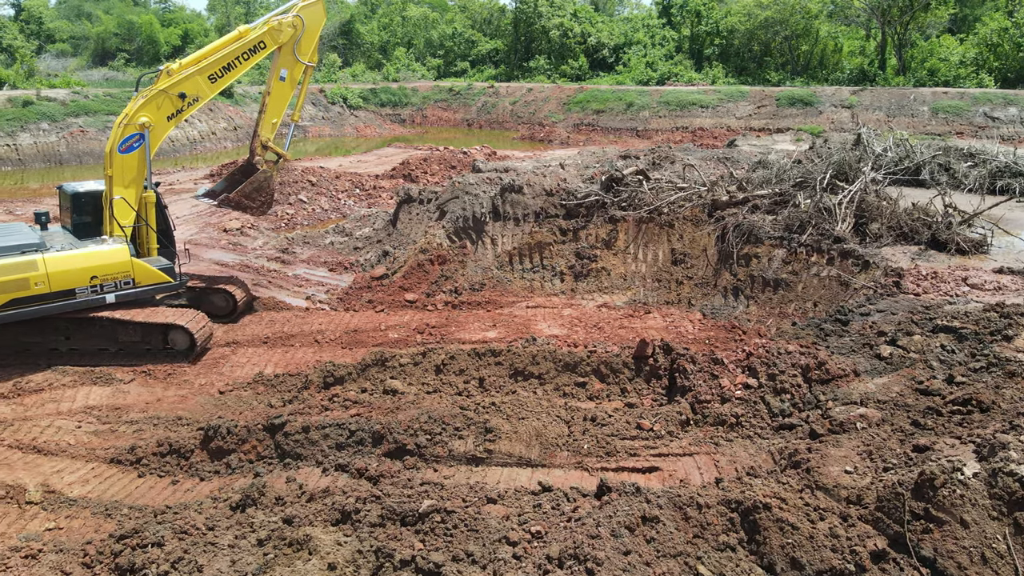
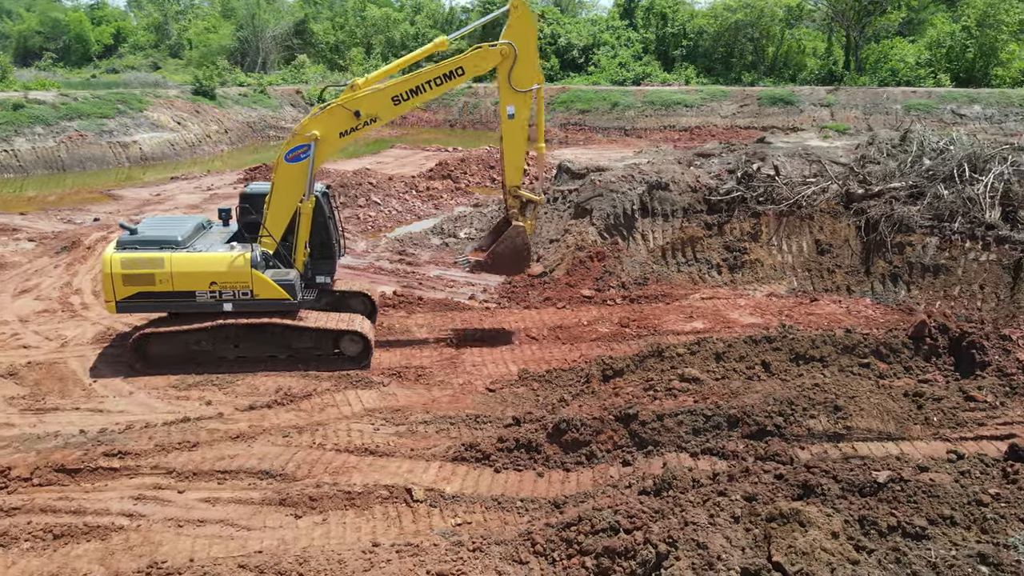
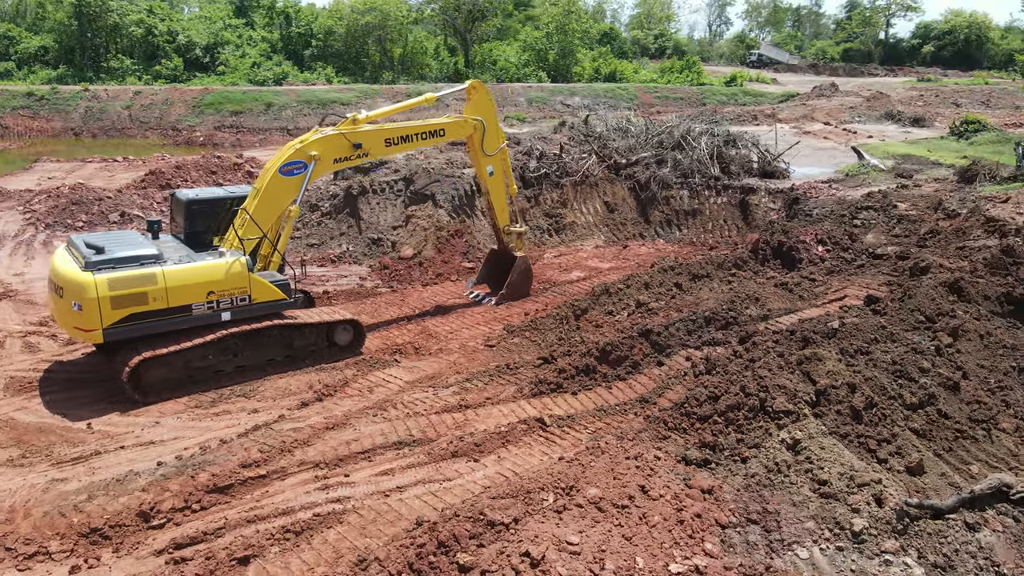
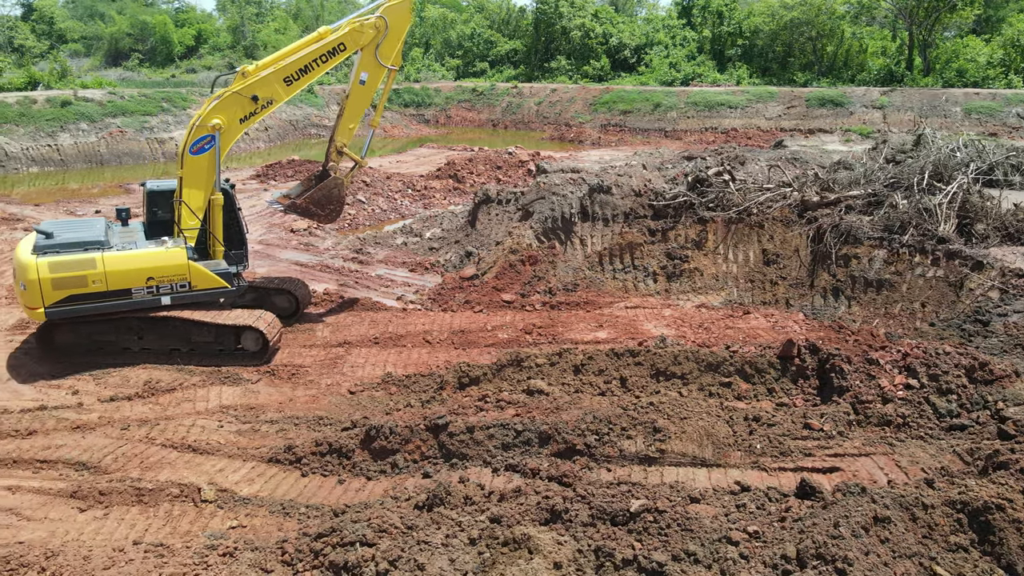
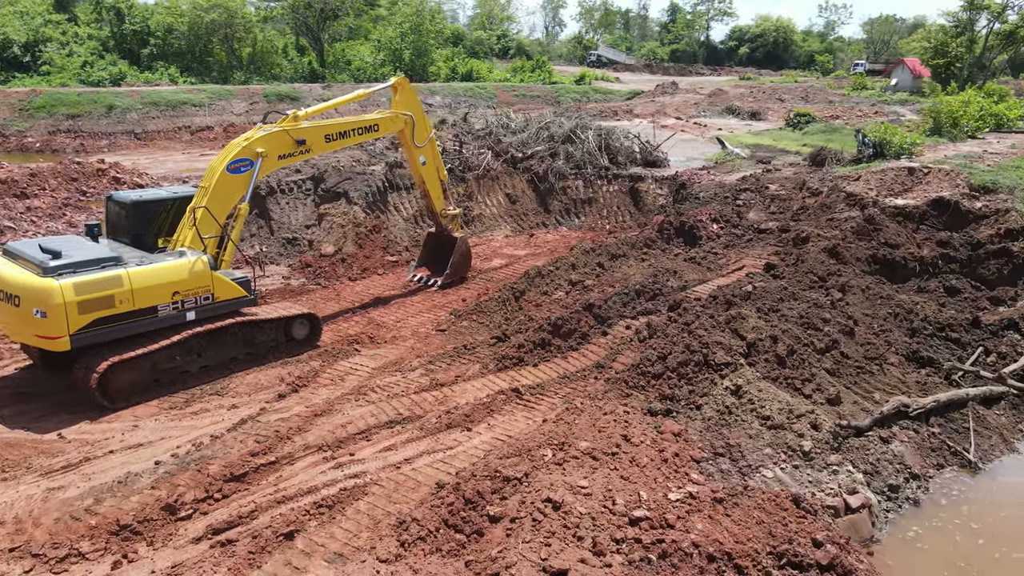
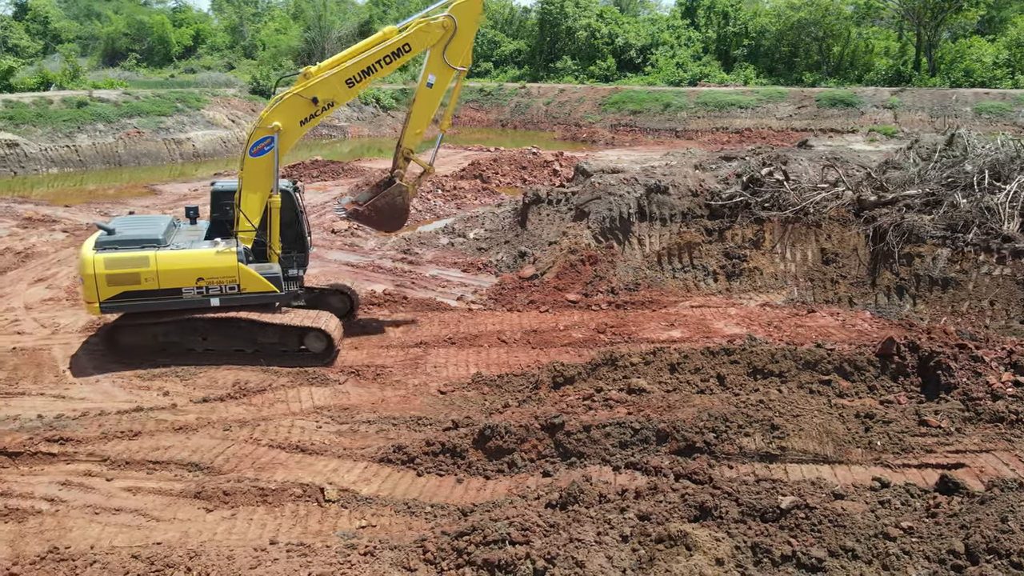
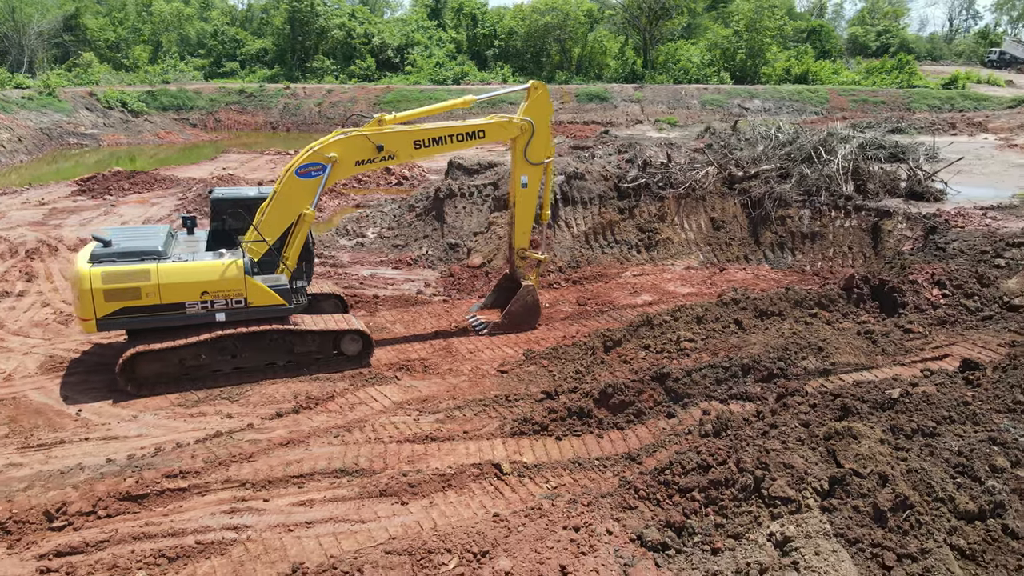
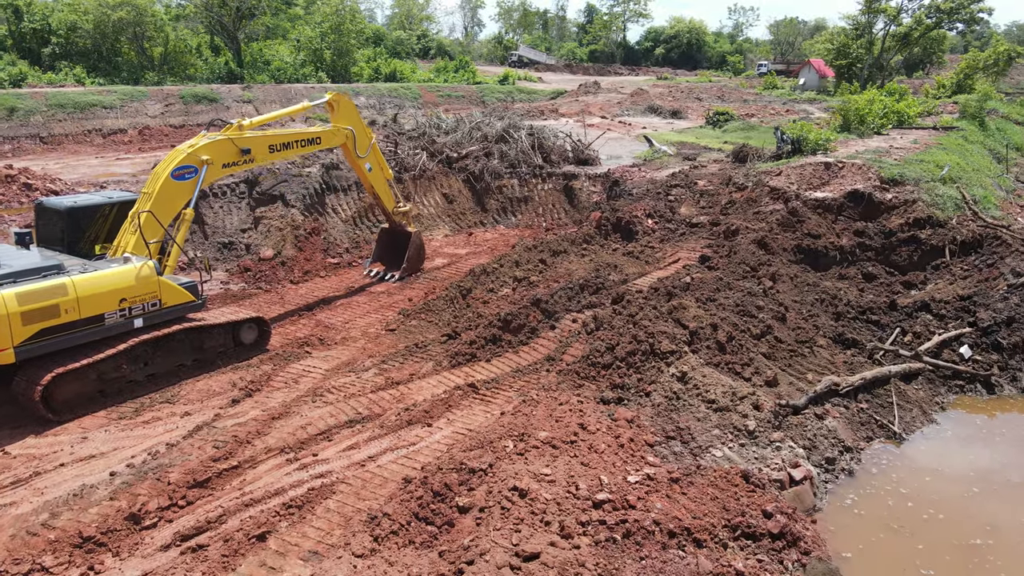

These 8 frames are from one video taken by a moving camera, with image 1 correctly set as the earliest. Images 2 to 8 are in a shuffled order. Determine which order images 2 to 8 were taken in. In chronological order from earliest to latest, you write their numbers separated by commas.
4, 6, 2, 7, 3, 5, 8
